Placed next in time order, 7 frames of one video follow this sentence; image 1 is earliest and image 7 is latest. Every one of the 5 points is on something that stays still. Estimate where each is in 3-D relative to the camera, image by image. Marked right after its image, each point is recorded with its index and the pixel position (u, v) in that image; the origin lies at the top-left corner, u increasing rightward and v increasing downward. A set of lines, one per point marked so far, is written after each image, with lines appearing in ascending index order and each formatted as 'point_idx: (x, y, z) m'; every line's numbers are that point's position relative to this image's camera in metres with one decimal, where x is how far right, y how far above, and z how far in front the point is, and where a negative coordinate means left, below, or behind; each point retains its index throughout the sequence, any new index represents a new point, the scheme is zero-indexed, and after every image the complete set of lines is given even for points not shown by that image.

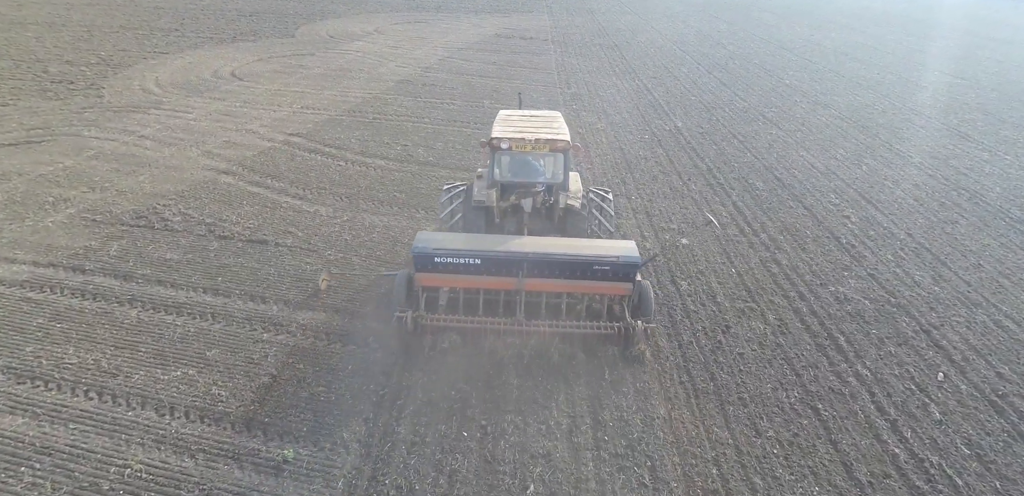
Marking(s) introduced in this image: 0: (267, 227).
0: (-4.3, +0.4, +10.0) m
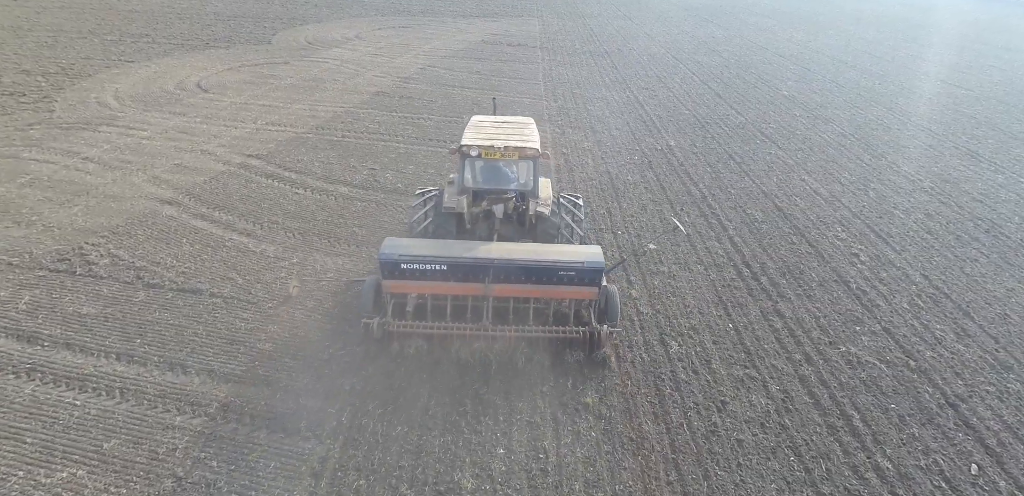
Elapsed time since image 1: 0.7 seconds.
0: (-4.8, -0.4, +8.8) m
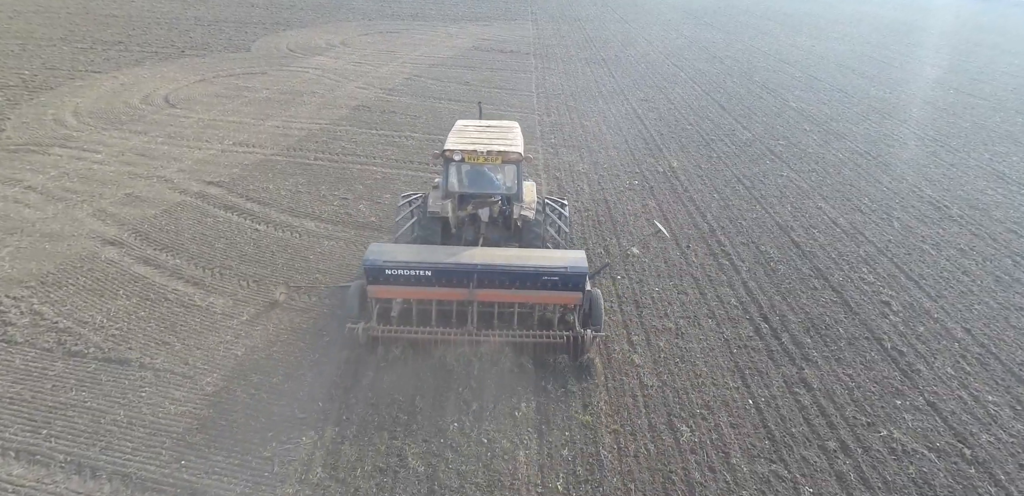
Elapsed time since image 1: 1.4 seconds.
0: (-5.0, -1.1, +7.6) m
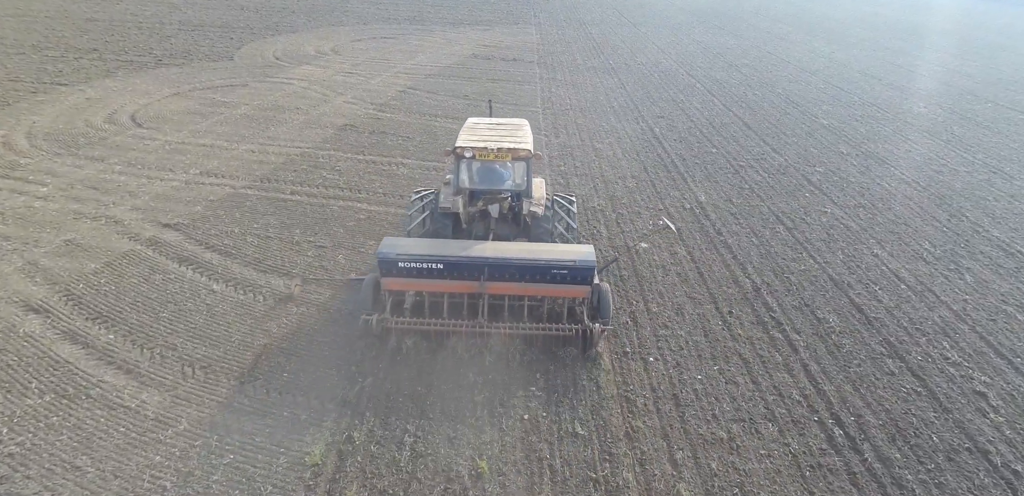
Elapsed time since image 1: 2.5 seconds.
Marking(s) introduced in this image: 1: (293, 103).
0: (-4.9, -2.1, +5.9) m
1: (-6.7, +4.4, +17.3) m
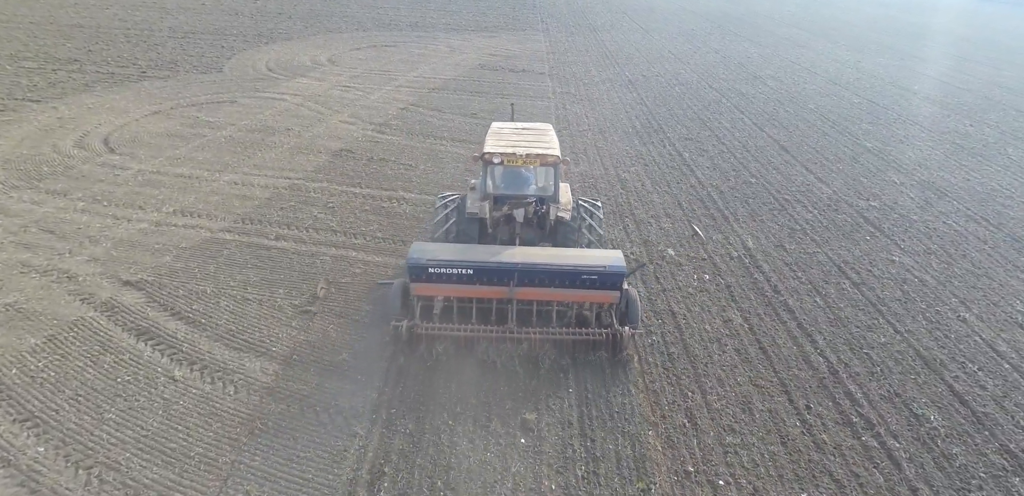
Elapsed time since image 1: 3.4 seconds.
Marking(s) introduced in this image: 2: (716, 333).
0: (-4.6, -3.1, +4.4) m
1: (-6.3, +3.5, +15.8) m
2: (+2.9, -1.3, +8.0) m
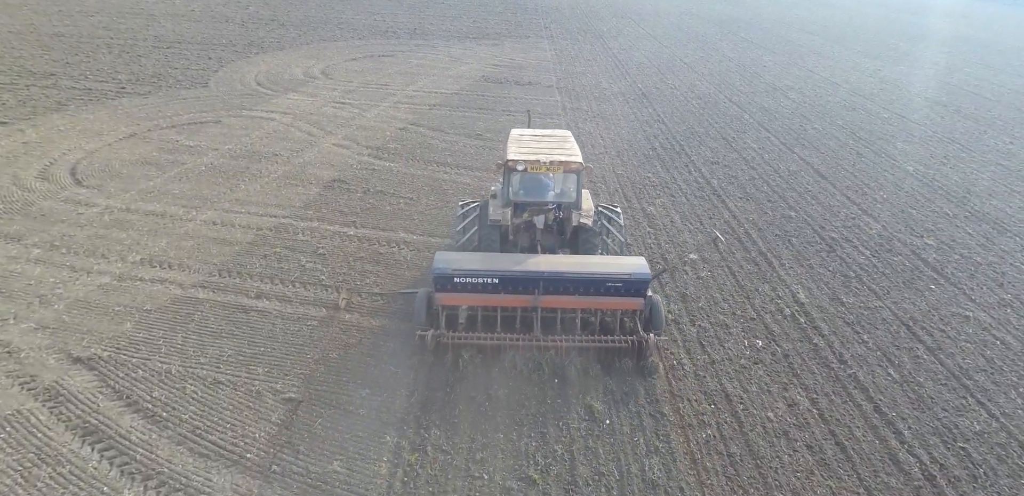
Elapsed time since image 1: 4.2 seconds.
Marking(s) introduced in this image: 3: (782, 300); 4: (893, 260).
0: (-4.3, -4.0, +3.0) m
1: (-6.1, +2.6, +14.4) m
2: (+3.2, -2.1, +6.7) m
3: (+4.3, -0.9, +8.9) m
4: (+7.0, -0.2, +10.3) m
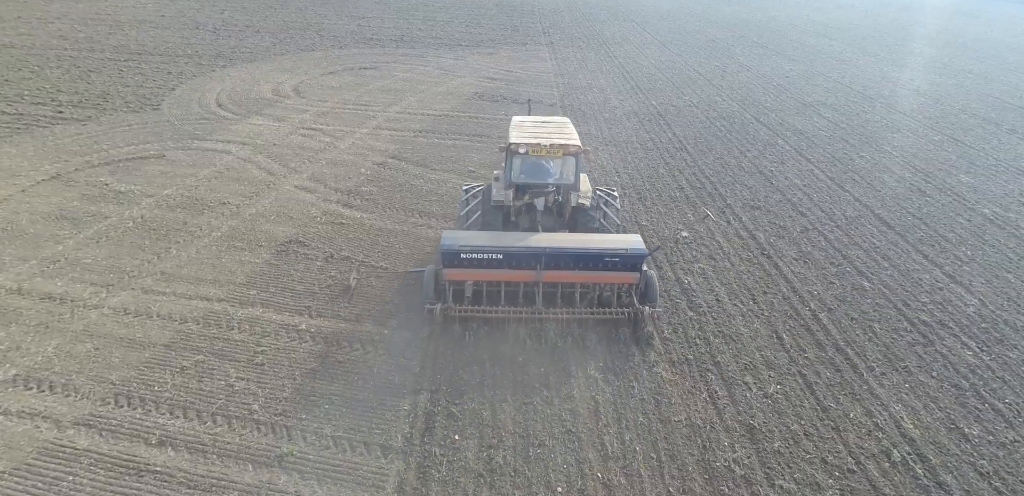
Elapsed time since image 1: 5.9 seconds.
0: (-4.2, -5.4, +0.6) m
1: (-6.1, +1.2, +11.9) m
2: (+3.2, -3.5, +4.3) m
3: (+4.3, -2.2, +6.5) m
4: (+7.0, -1.5, +7.9) m
